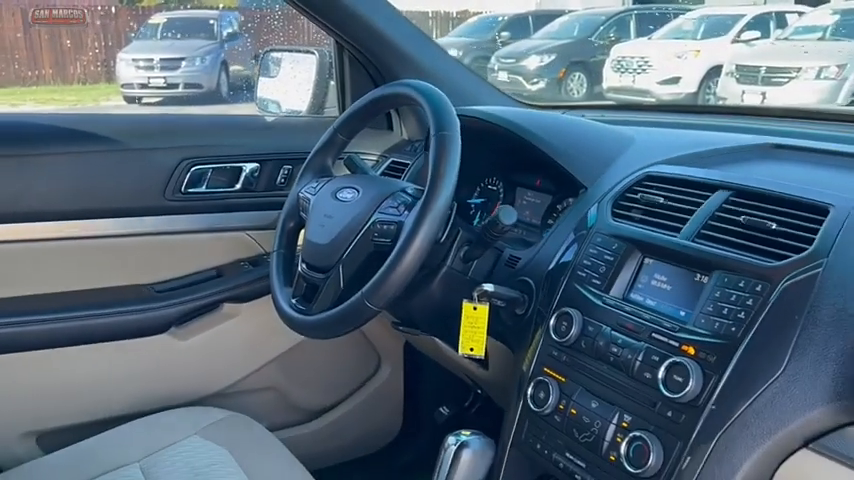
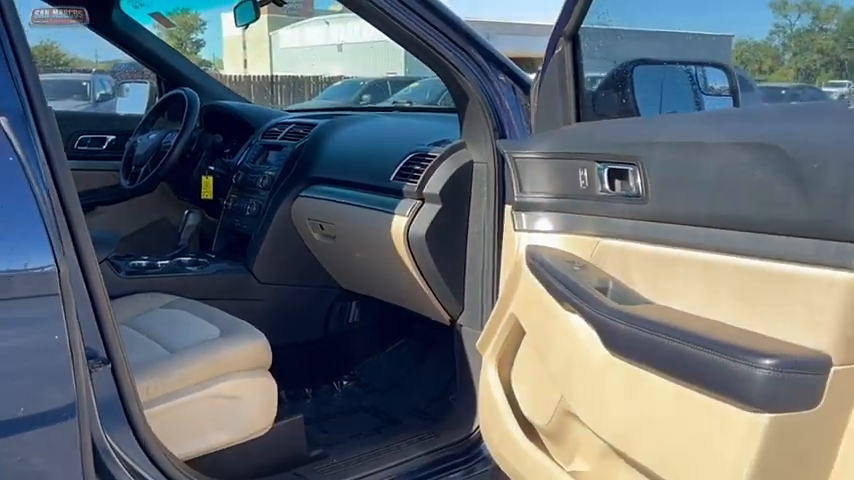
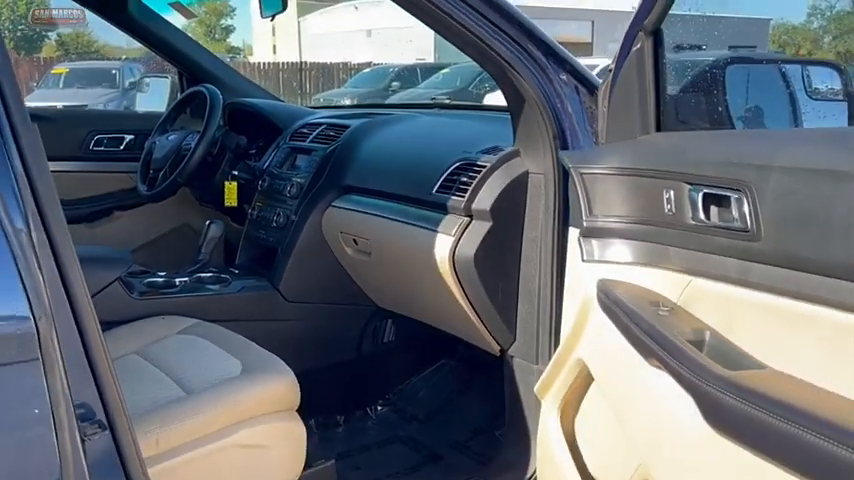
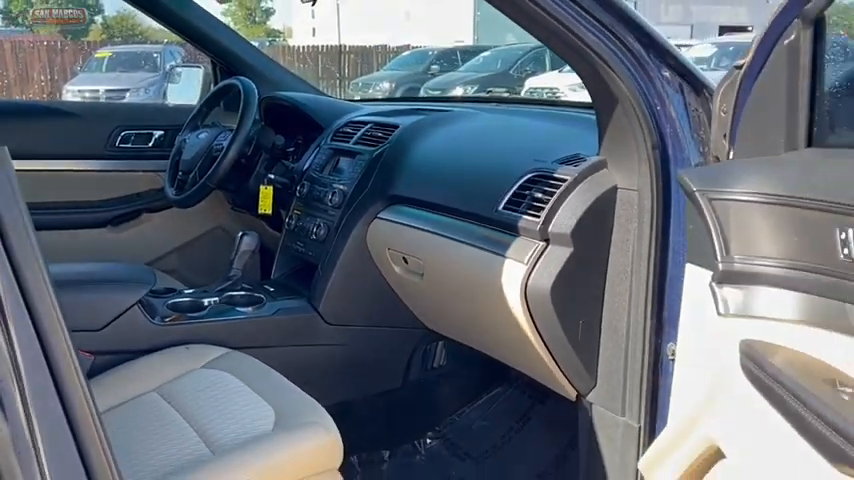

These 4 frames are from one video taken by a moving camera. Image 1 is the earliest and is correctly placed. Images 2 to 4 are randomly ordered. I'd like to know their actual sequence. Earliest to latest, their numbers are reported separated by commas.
4, 3, 2
